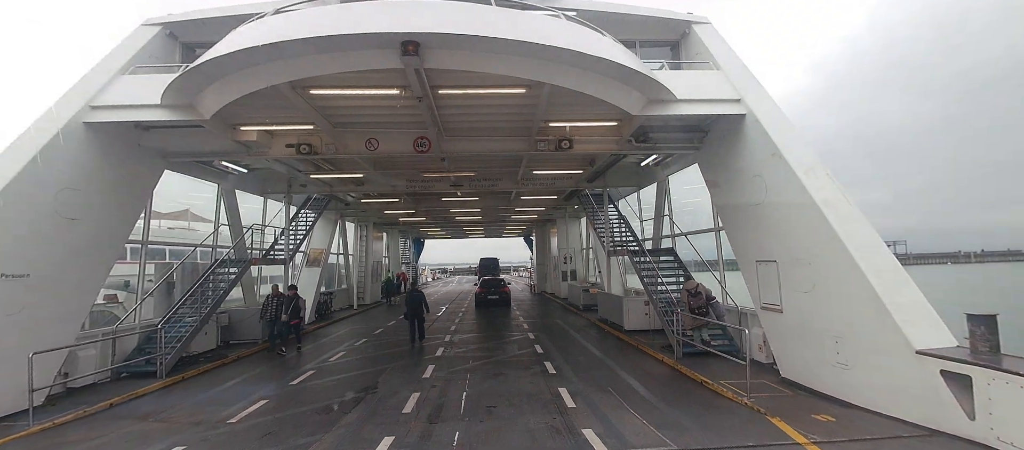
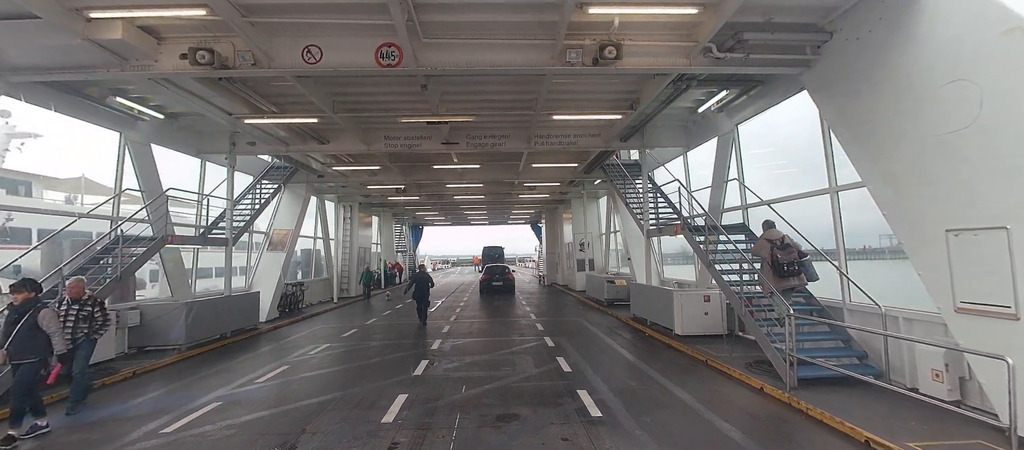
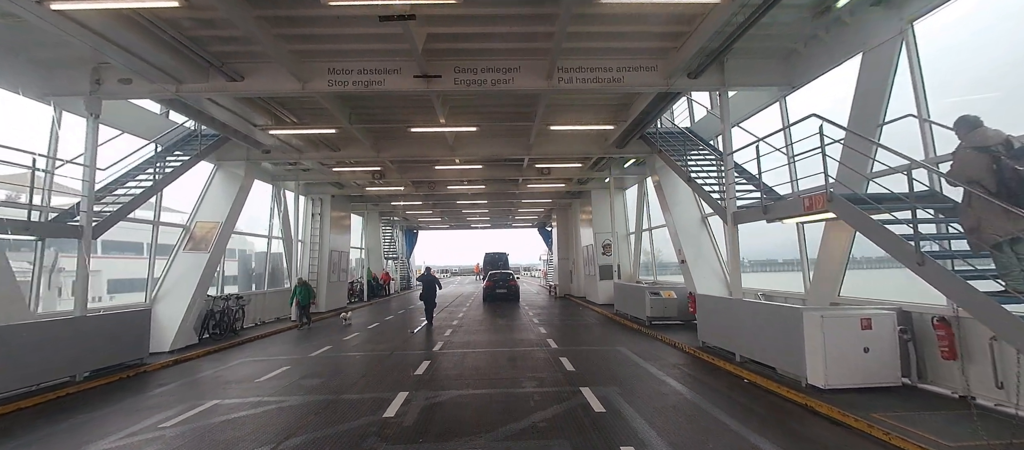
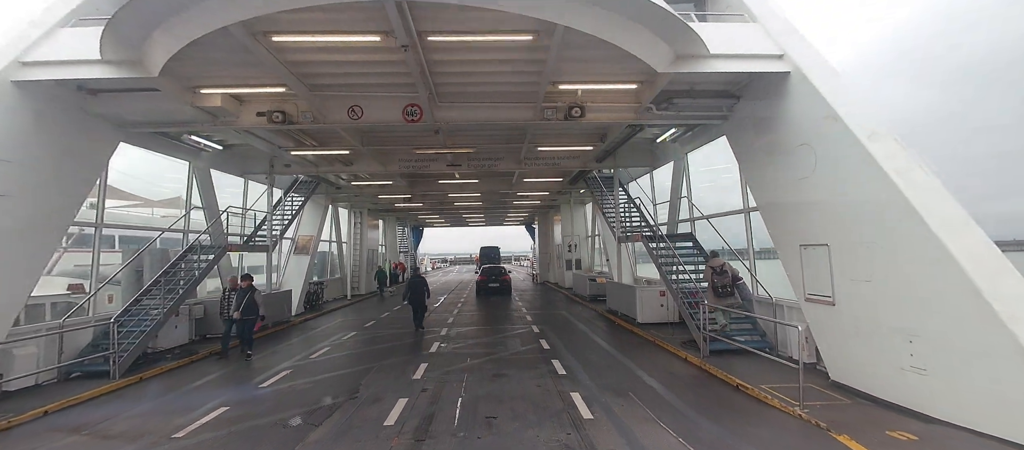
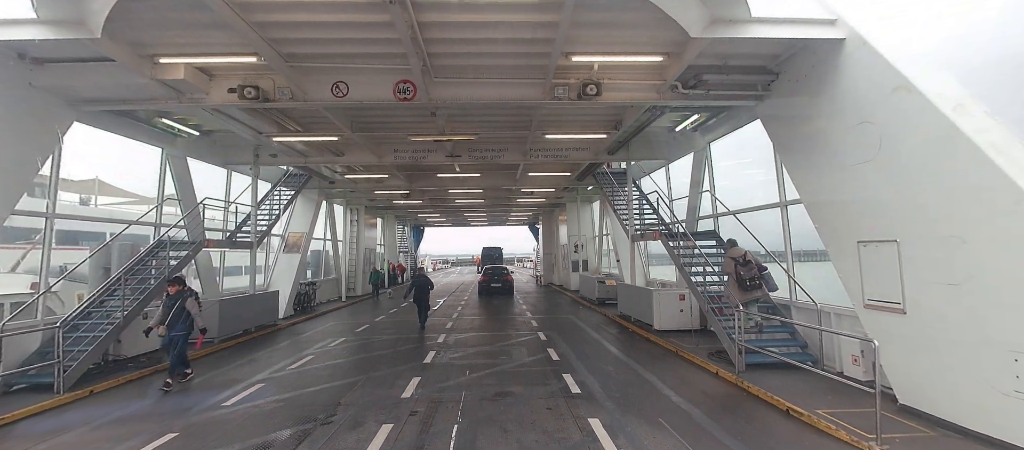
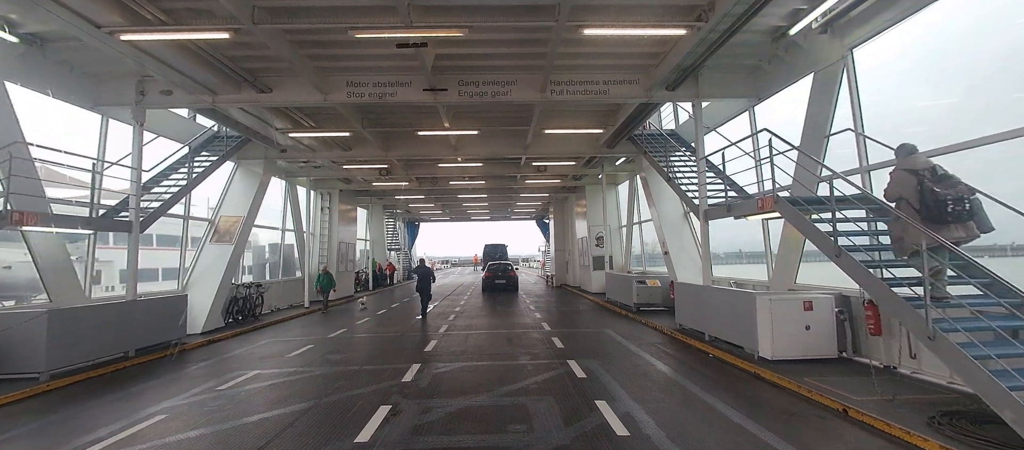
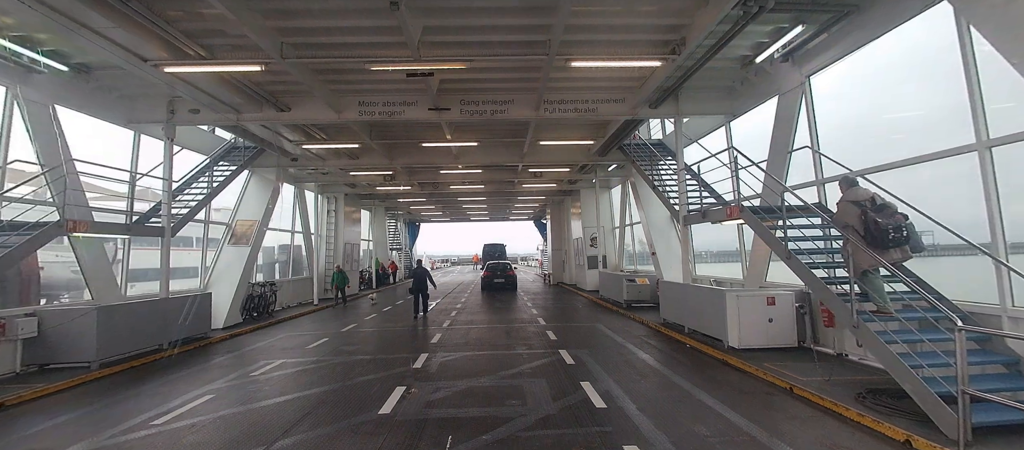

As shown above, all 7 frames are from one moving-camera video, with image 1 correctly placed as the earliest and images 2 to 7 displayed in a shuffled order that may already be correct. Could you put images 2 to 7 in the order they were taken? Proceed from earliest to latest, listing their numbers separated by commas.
4, 5, 2, 7, 6, 3
